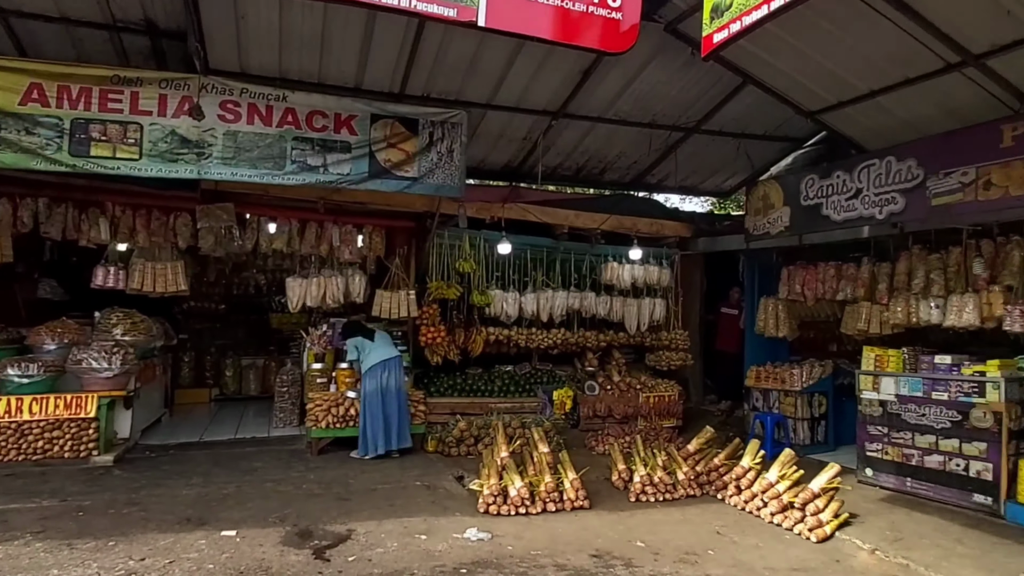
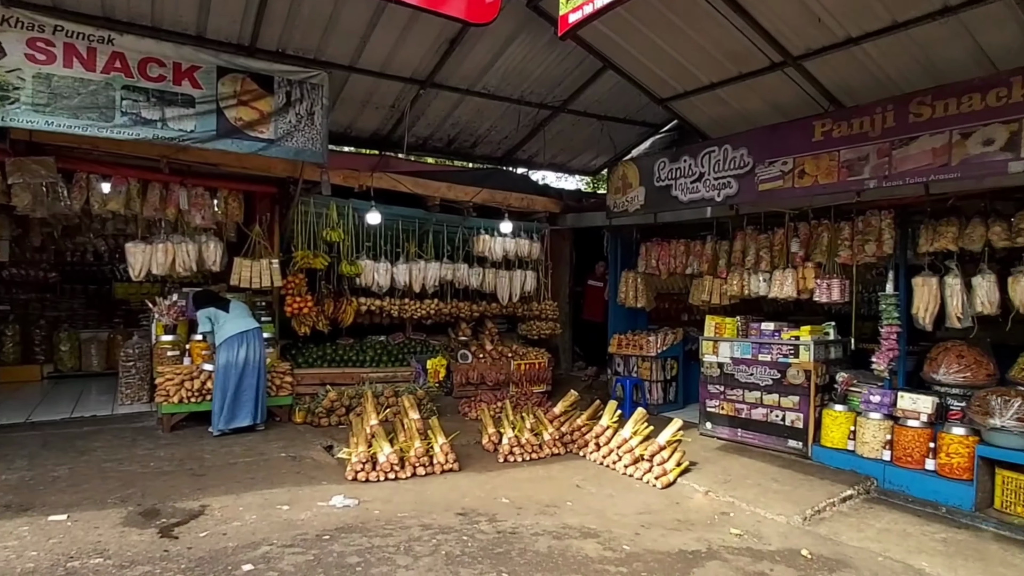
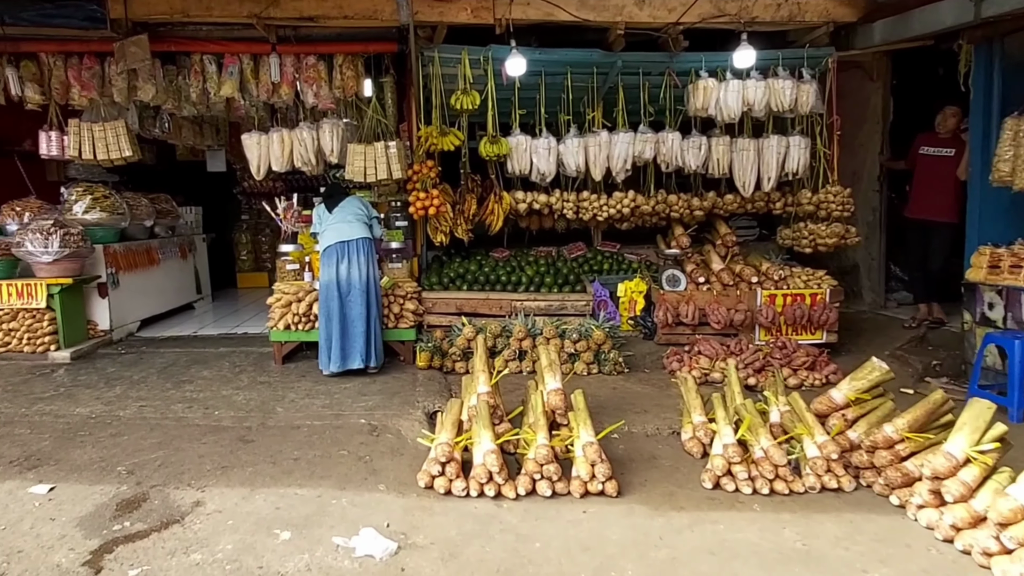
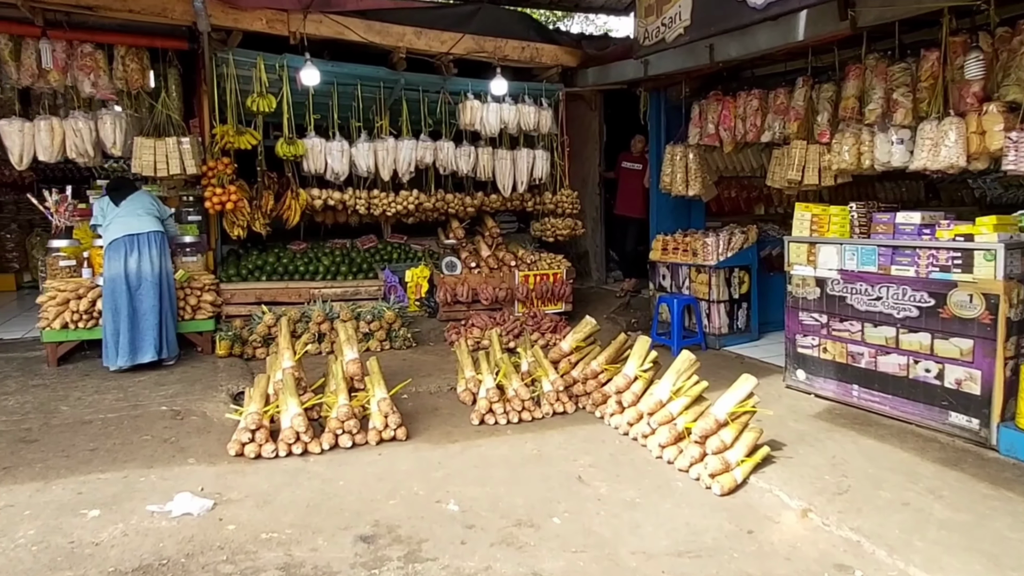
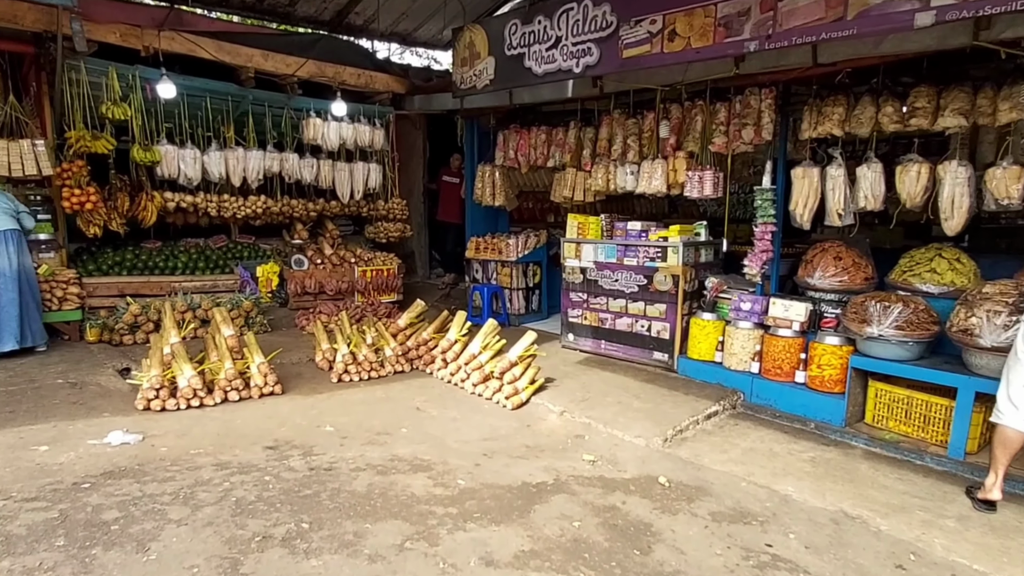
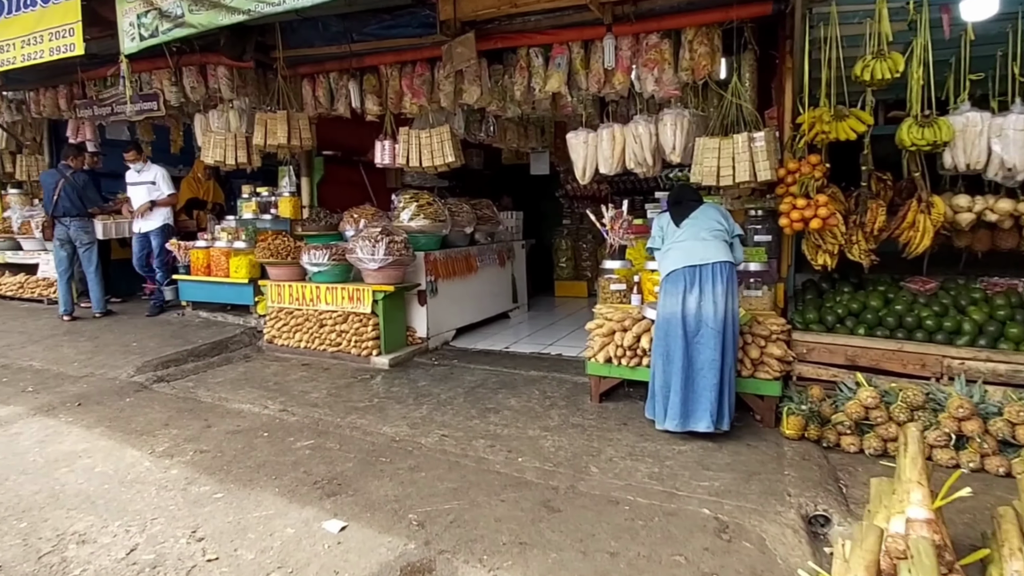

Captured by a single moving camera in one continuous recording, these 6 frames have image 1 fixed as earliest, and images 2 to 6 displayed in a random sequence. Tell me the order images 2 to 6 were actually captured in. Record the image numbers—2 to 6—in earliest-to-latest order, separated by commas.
2, 5, 4, 3, 6
